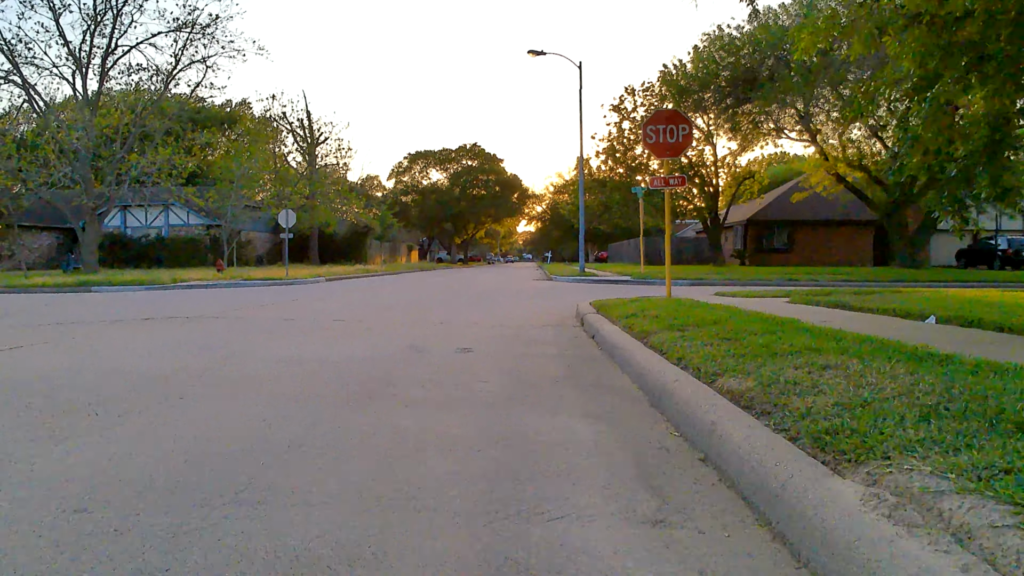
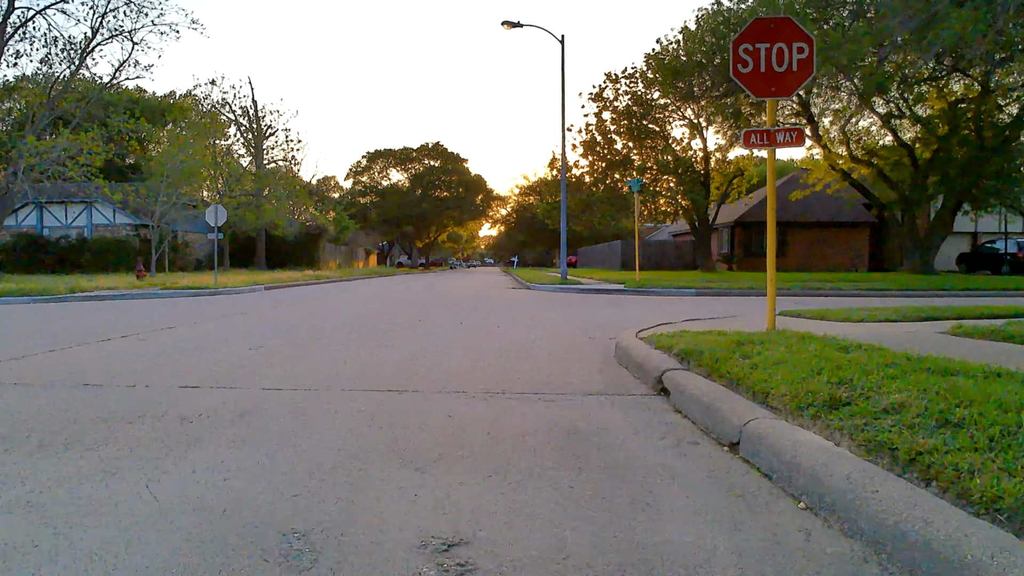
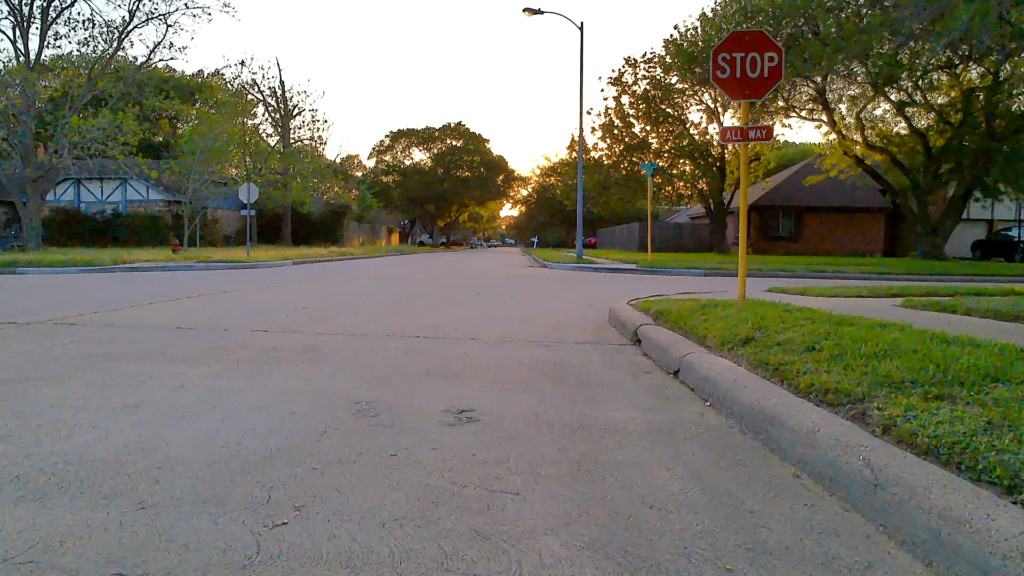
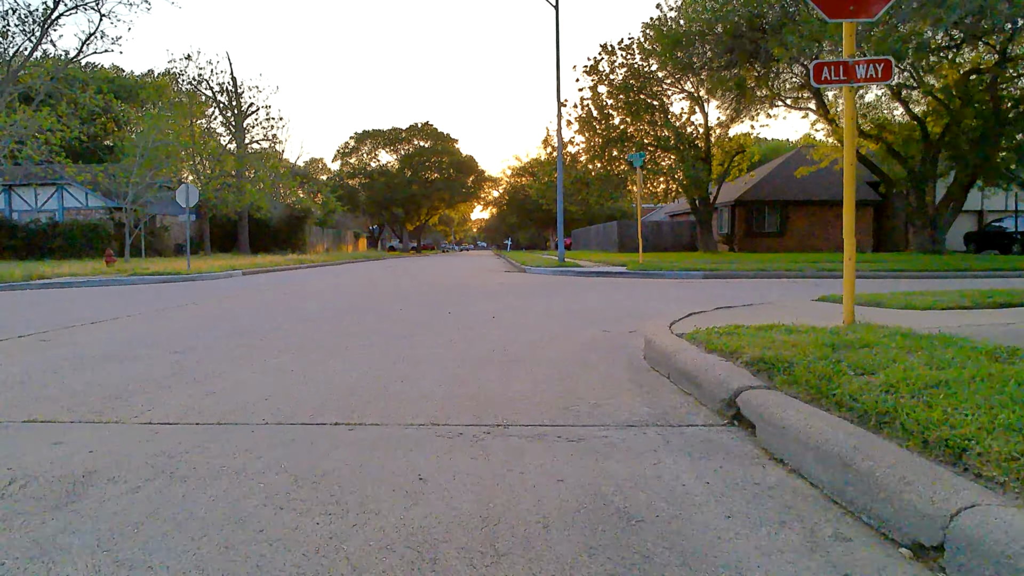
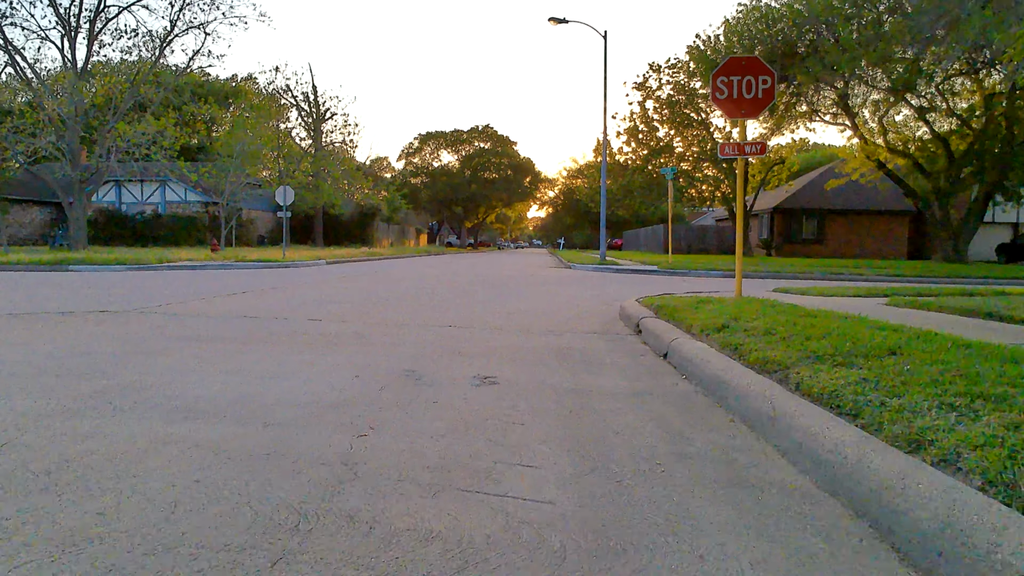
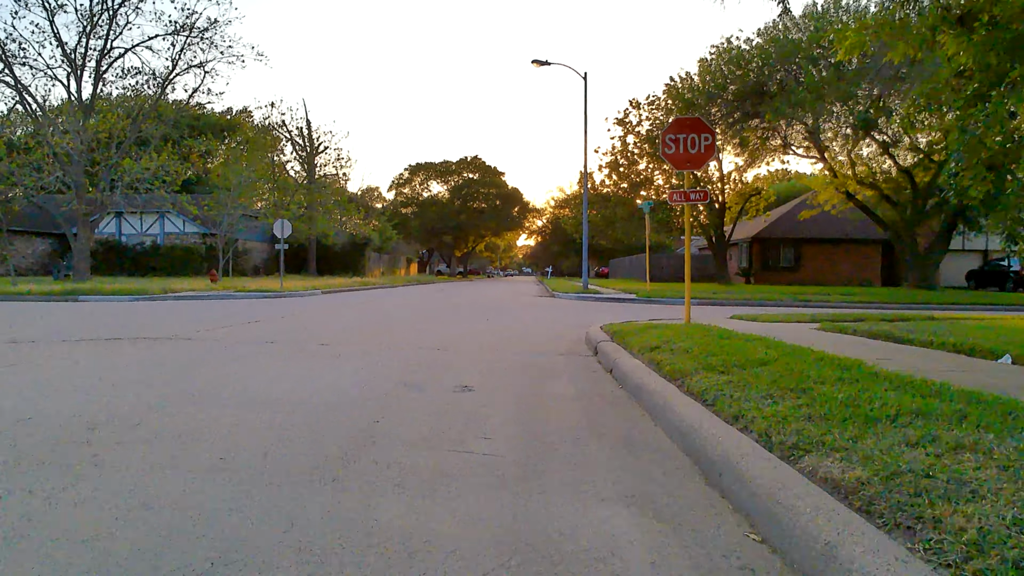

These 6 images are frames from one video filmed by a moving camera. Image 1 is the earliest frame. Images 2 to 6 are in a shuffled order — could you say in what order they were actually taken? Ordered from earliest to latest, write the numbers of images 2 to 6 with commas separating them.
6, 5, 3, 2, 4
